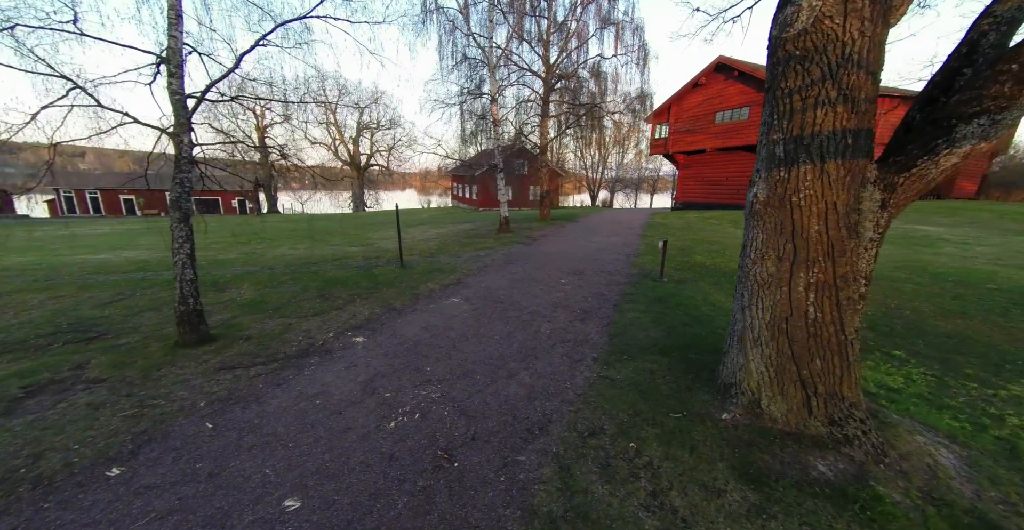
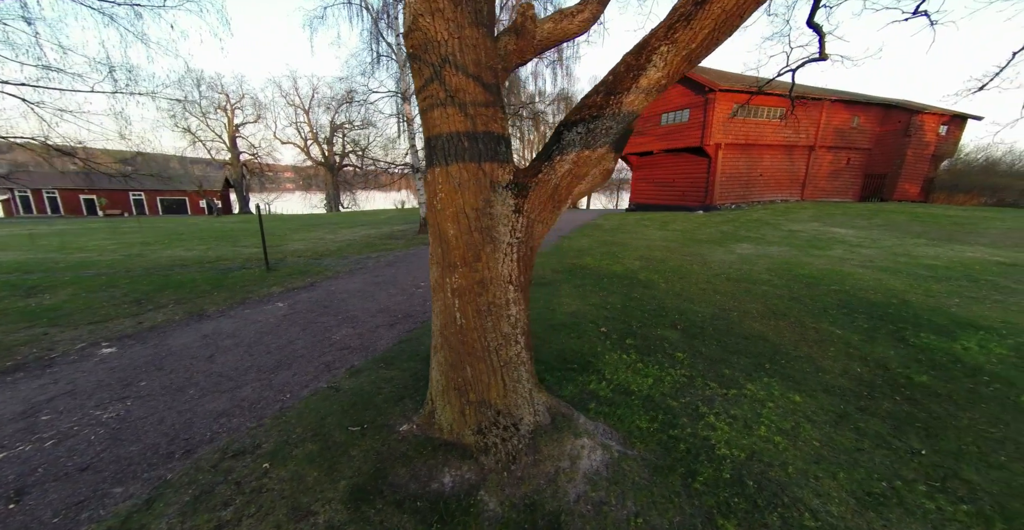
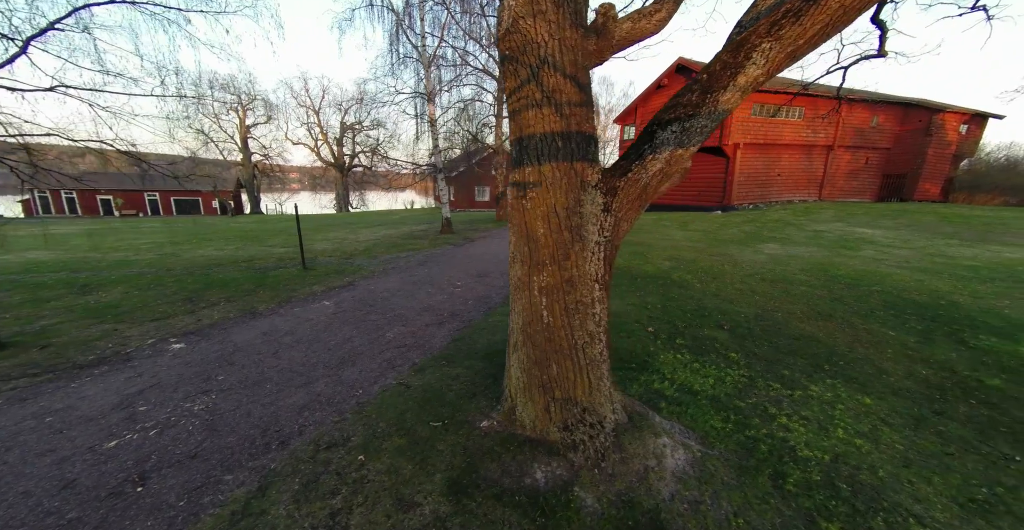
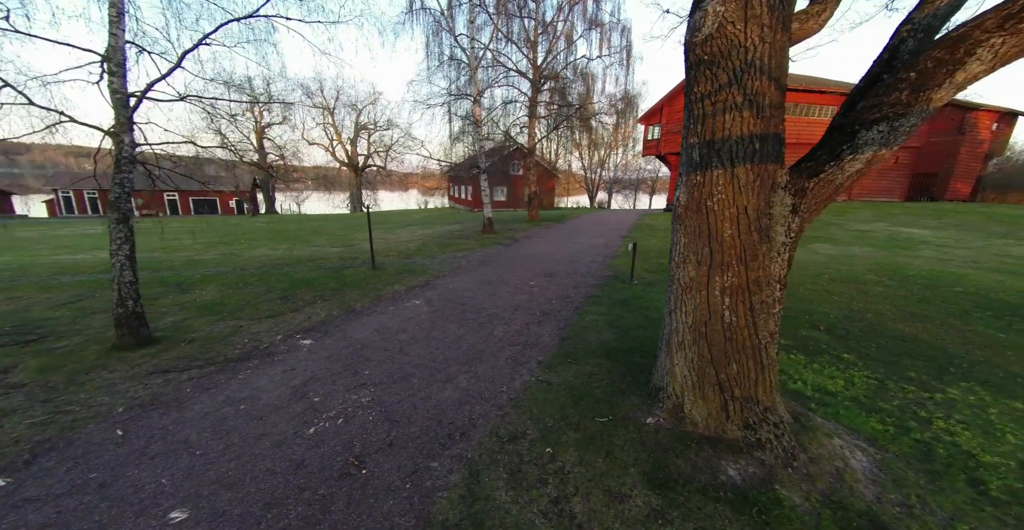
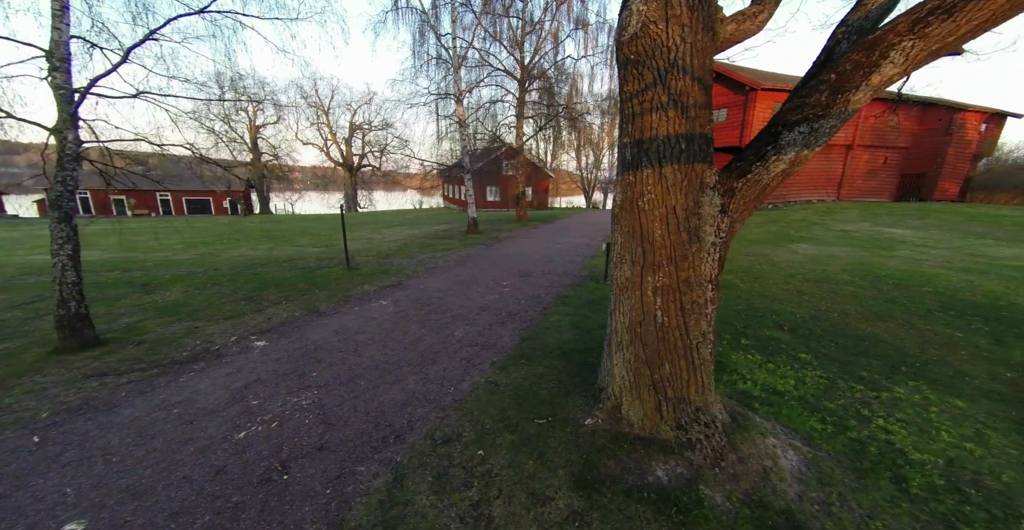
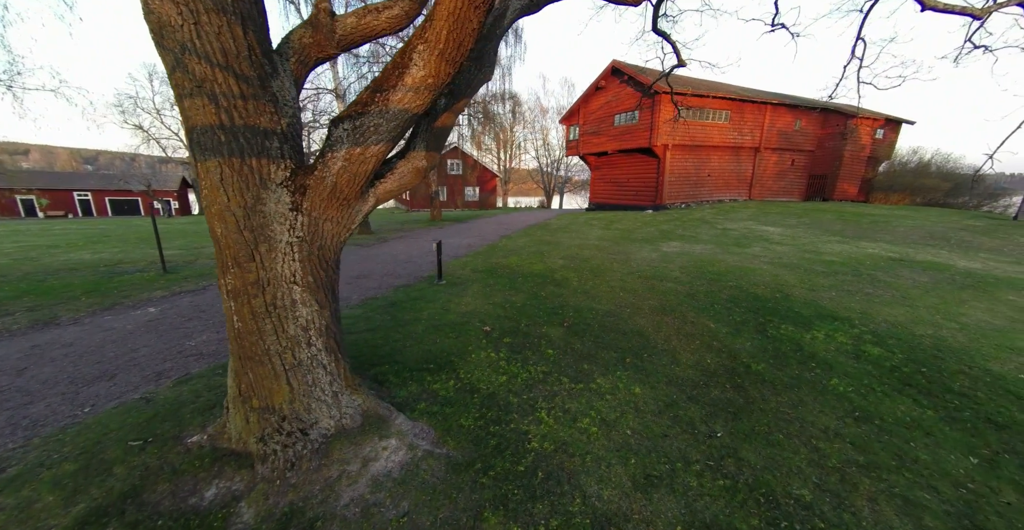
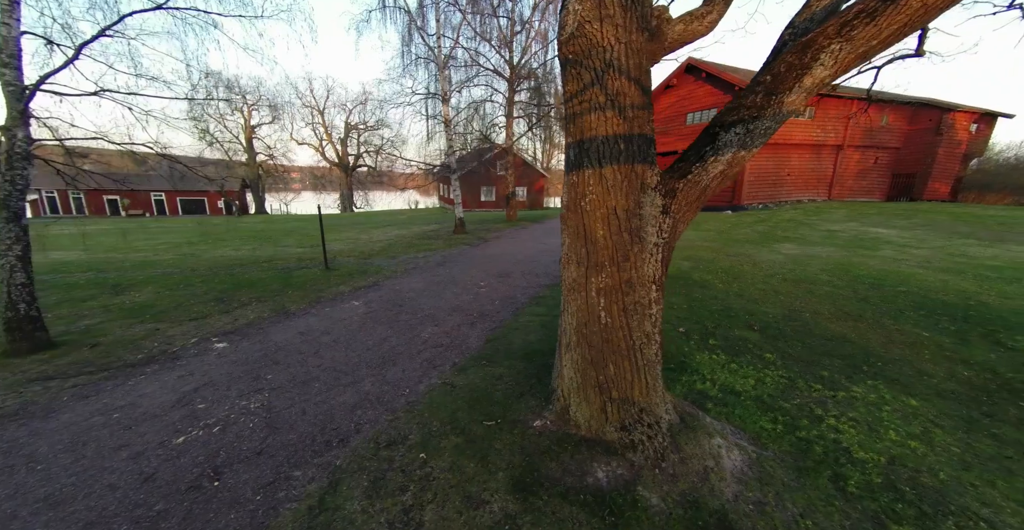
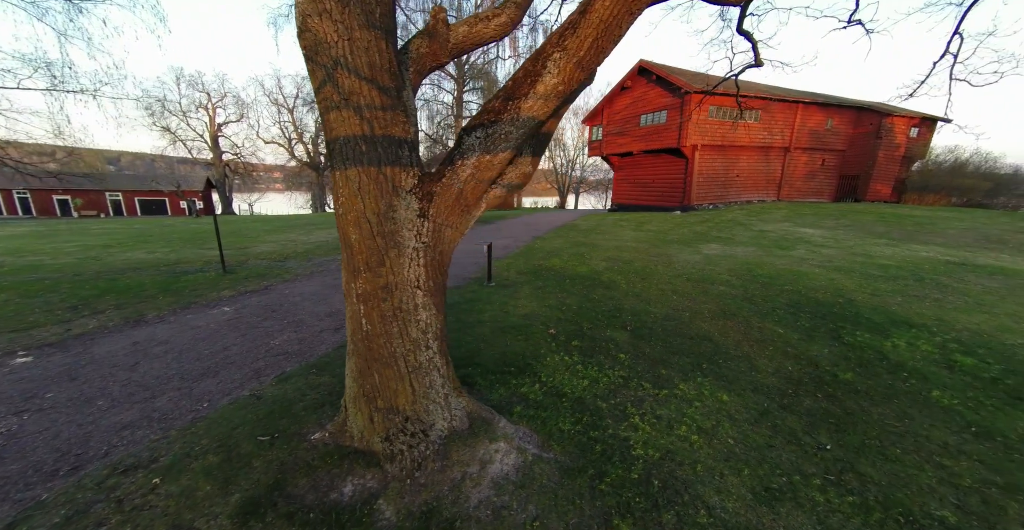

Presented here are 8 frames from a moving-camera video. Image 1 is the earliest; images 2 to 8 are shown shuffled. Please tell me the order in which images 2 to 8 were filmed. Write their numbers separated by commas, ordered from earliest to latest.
4, 5, 7, 3, 2, 8, 6
